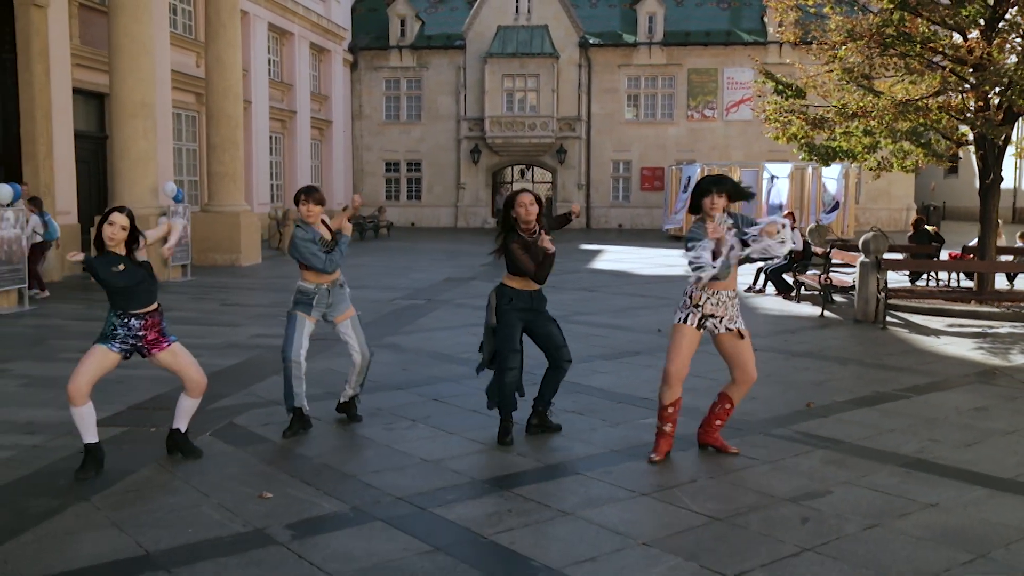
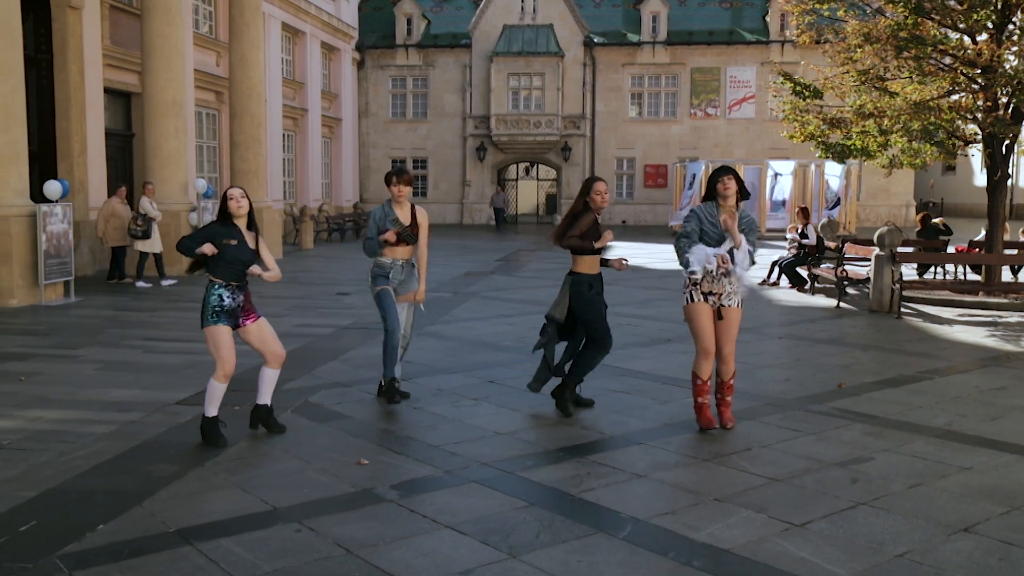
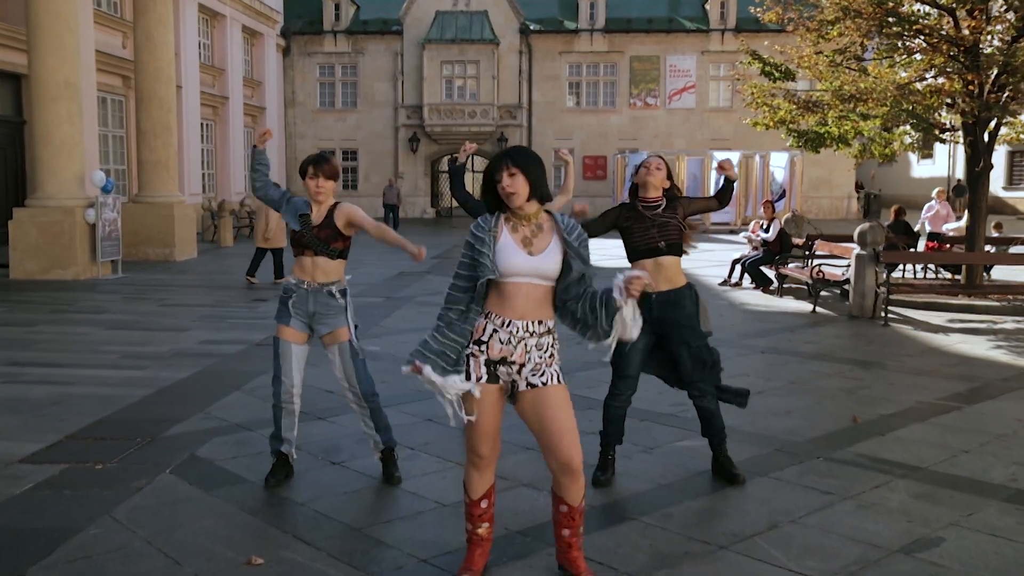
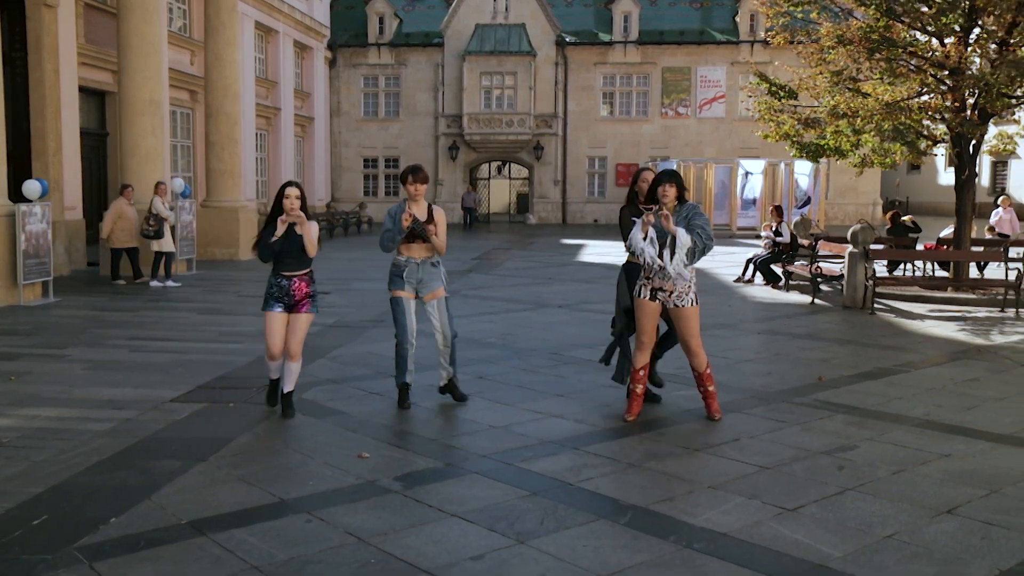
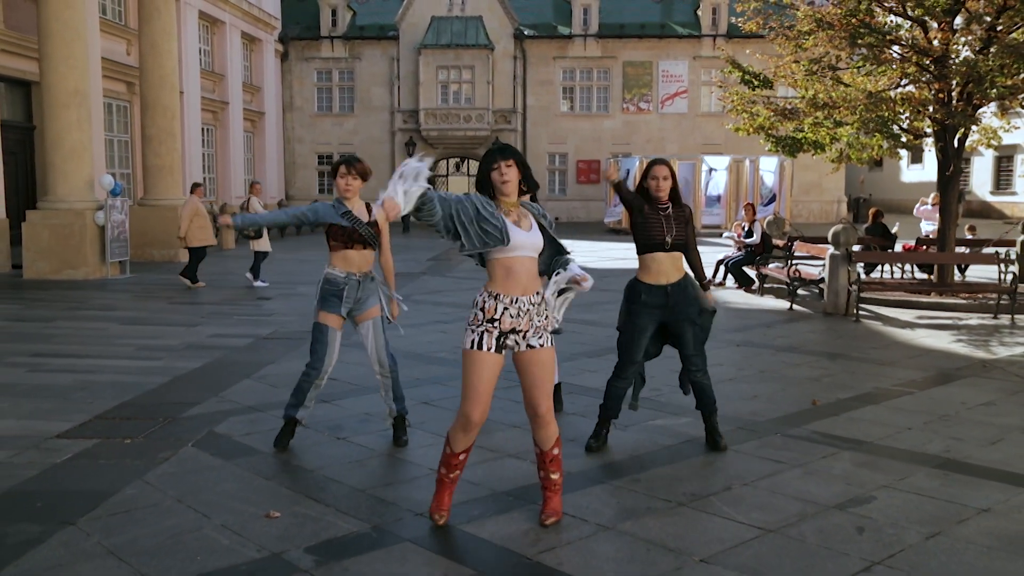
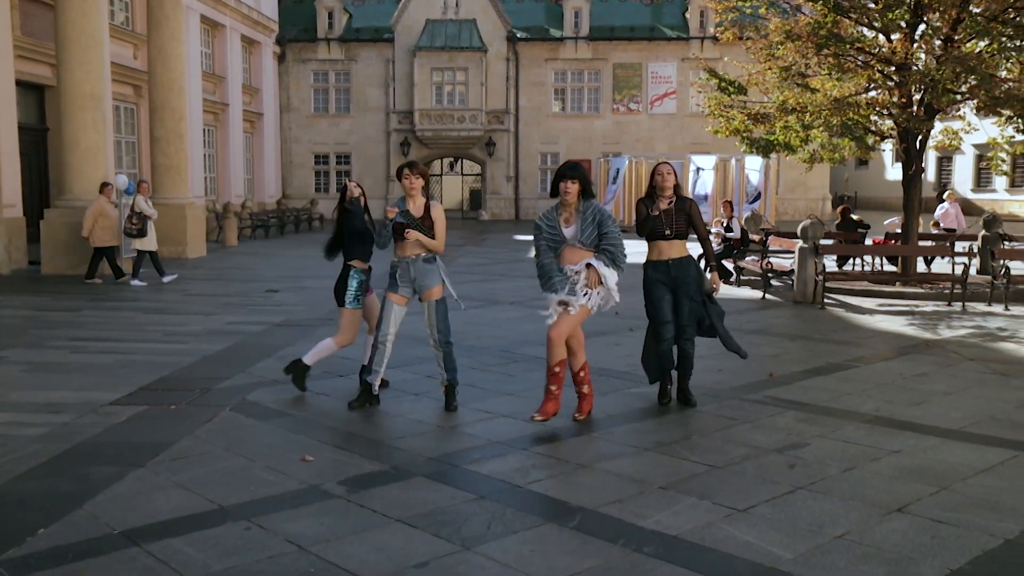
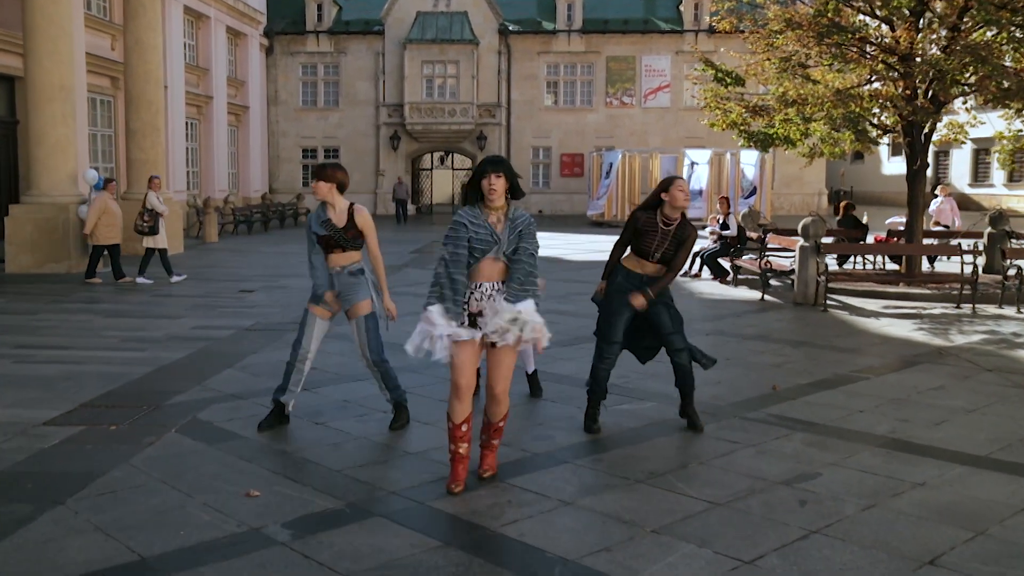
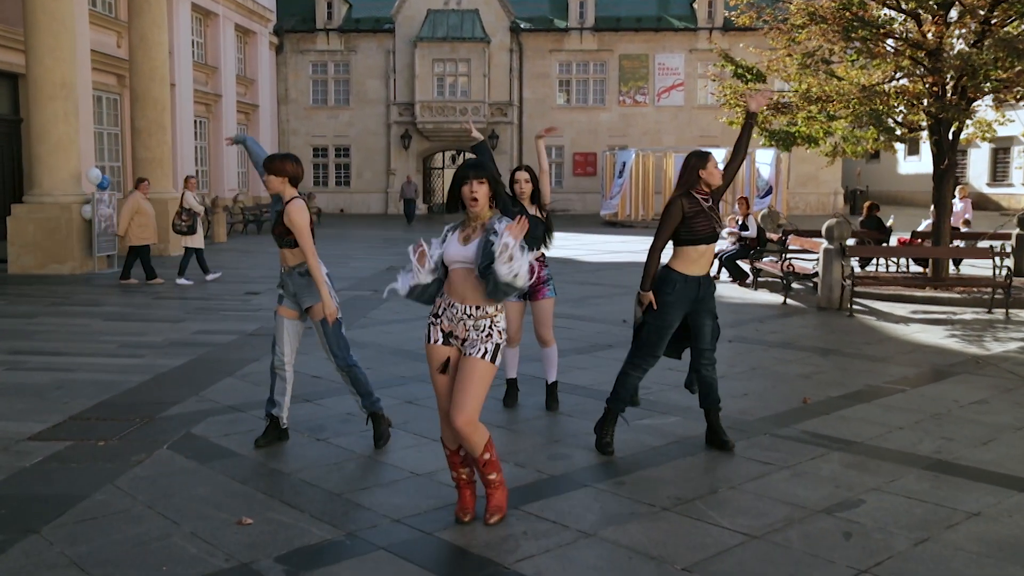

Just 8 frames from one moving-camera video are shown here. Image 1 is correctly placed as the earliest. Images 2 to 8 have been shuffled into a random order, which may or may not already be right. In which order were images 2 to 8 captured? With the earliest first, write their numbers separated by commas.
2, 4, 6, 7, 8, 5, 3
